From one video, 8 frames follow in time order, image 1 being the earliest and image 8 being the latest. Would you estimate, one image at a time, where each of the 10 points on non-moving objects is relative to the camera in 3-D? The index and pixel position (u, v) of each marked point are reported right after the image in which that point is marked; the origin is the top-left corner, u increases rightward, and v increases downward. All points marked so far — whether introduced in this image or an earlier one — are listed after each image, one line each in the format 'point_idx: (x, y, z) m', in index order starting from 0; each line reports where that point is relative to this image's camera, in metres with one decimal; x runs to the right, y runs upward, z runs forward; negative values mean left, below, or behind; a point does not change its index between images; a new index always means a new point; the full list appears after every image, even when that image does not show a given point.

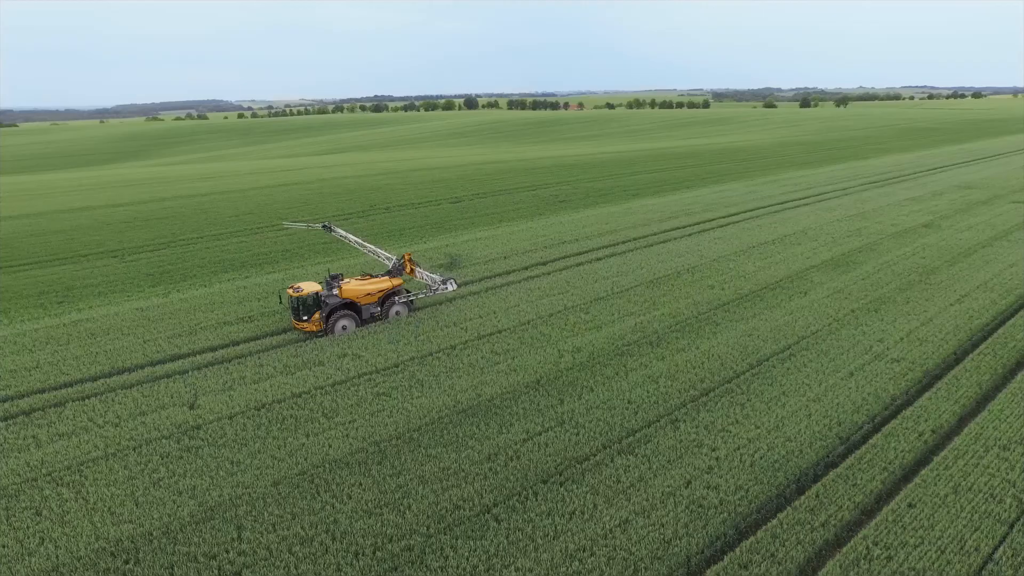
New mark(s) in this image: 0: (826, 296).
0: (+7.7, -0.2, +14.6) m
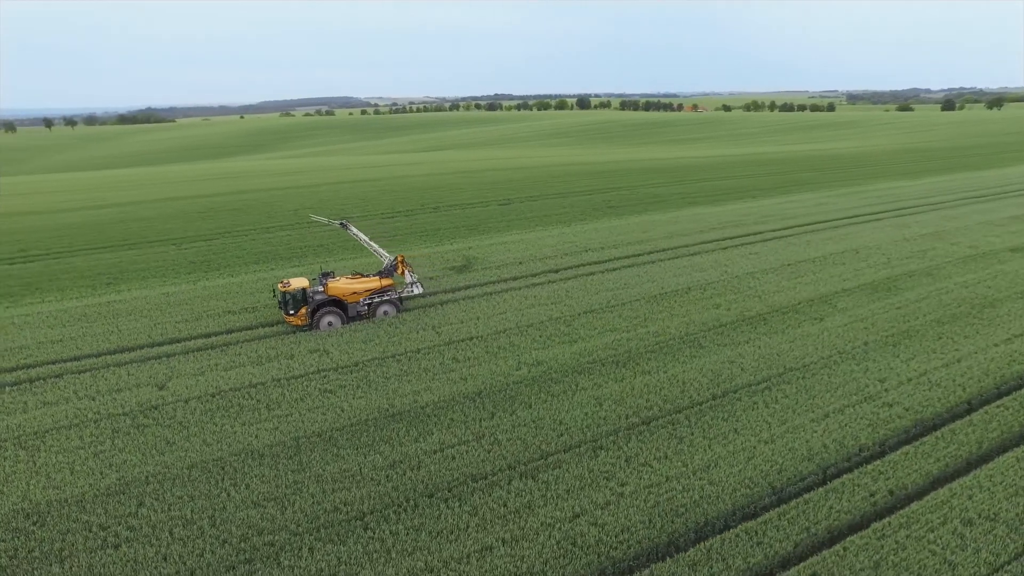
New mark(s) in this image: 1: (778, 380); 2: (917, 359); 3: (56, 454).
0: (+7.2, -0.8, +13.0) m
1: (+4.9, -1.7, +10.9) m
2: (+7.9, -1.4, +11.5) m
3: (-7.1, -2.6, +9.2) m
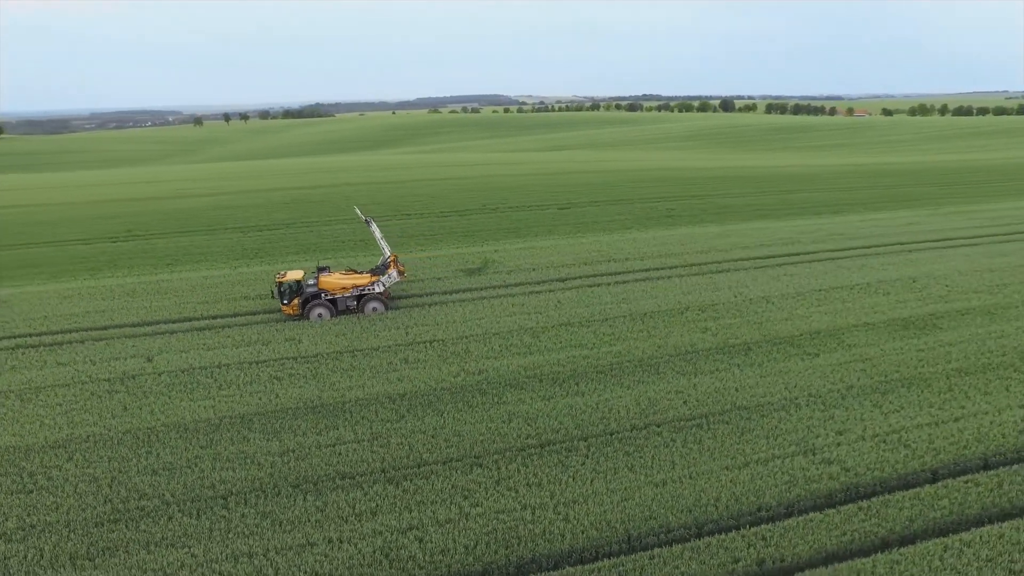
0: (+6.2, -1.5, +11.4) m
1: (+3.4, -2.2, +9.9) m
2: (+6.5, -2.1, +9.8) m
3: (-8.7, -2.2, +10.8) m
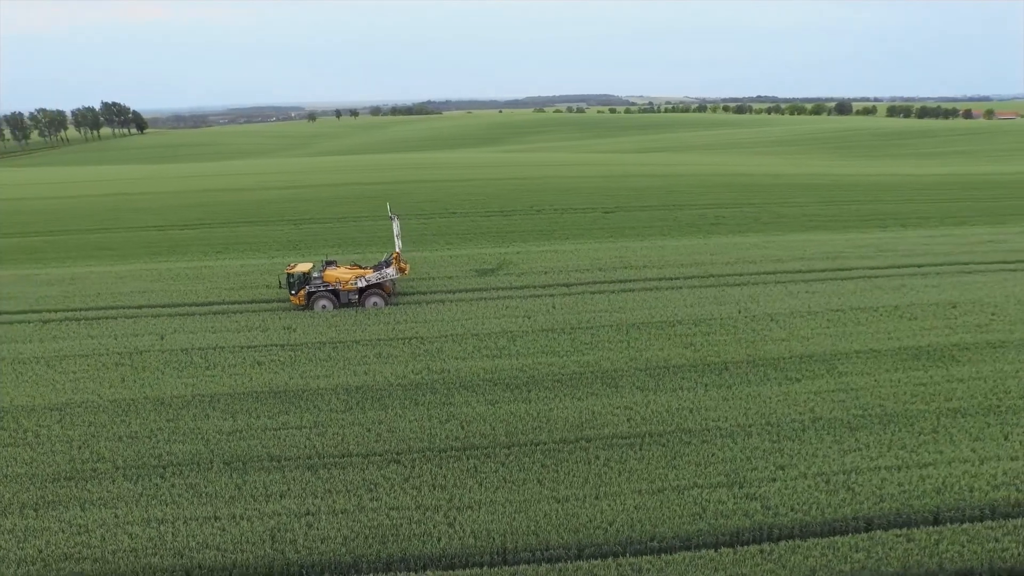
0: (+5.3, -1.9, +10.5) m
1: (+2.2, -2.4, +9.5) m
2: (+5.2, -2.5, +8.8) m
3: (-9.5, -1.8, +12.3) m
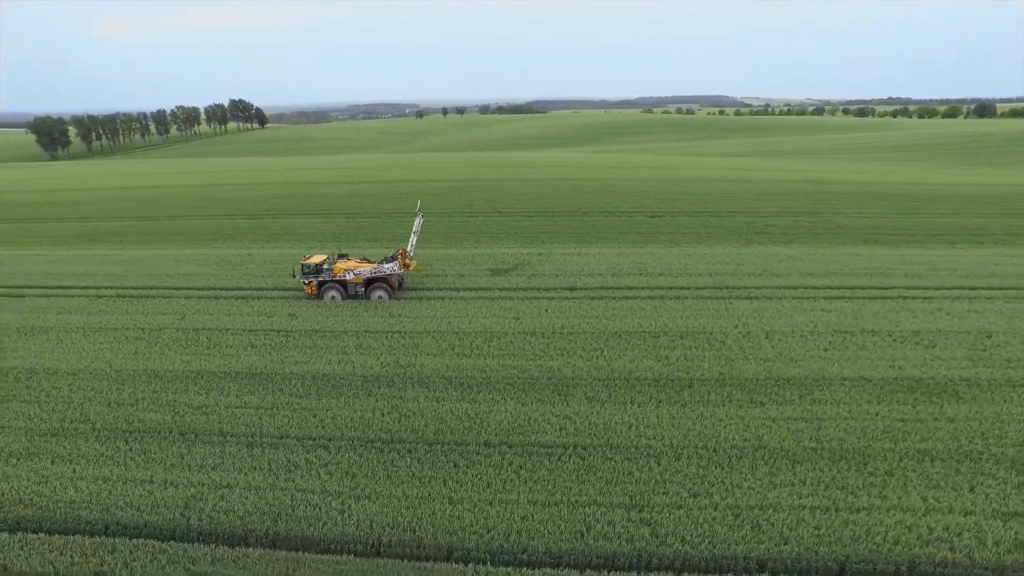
0: (+4.2, -2.2, +9.8) m
1: (+1.0, -2.5, +9.2) m
2: (+3.9, -2.8, +8.1) m
3: (-10.1, -1.3, +14.0) m
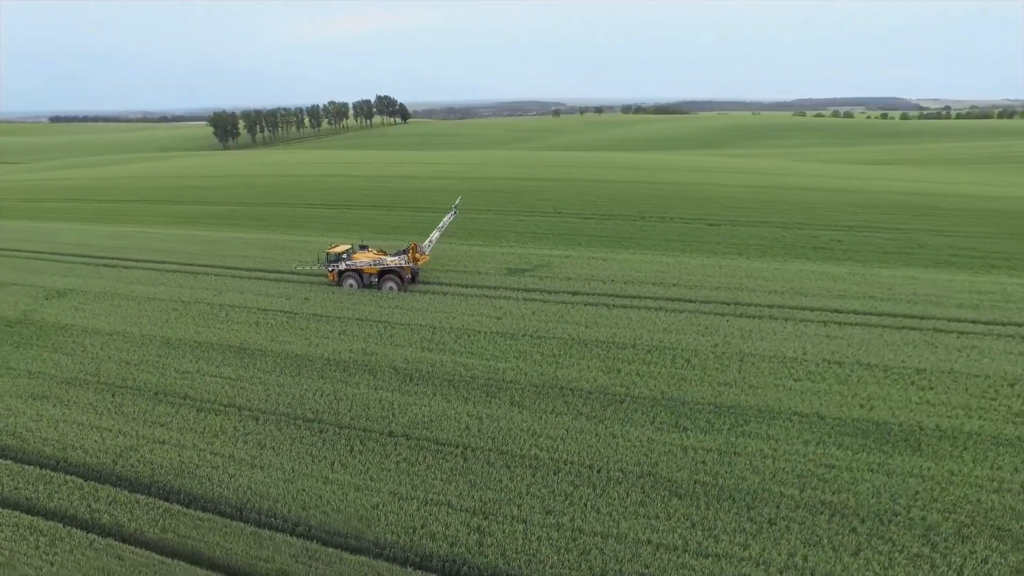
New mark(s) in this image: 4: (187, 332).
0: (+2.6, -2.4, +9.1) m
1: (-0.7, -2.6, +9.3) m
2: (+1.8, -3.0, +7.6) m
3: (-10.4, -0.6, +16.3) m
4: (-8.0, -1.1, +14.6) m
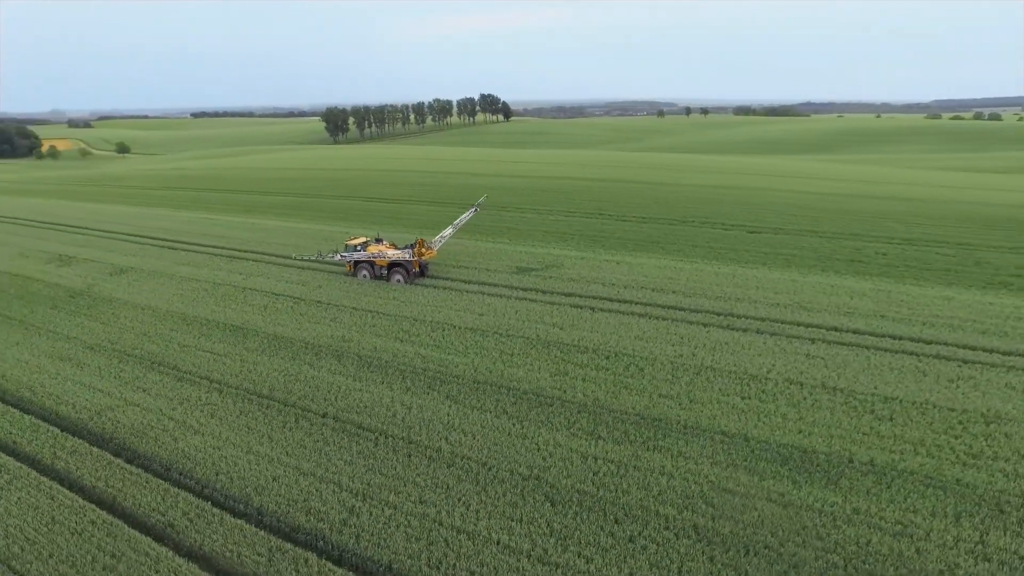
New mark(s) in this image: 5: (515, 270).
0: (+1.1, -2.5, +9.0) m
1: (-2.1, -2.4, +9.7) m
2: (+0.1, -3.0, +7.6) m
3: (-10.4, 0.0, +18.2) m
4: (-8.4, -0.6, +16.1) m
5: (+0.1, +0.6, +18.8) m
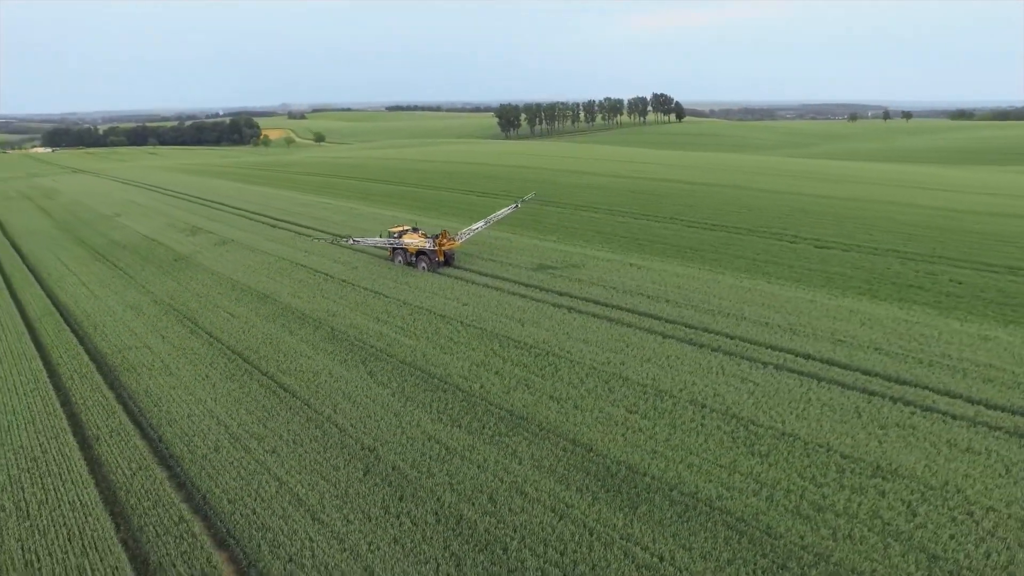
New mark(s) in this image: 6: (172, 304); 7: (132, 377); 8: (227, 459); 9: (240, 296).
0: (-1.2, -2.4, +9.4) m
1: (-4.1, -2.0, +11.0) m
2: (-2.6, -2.8, +8.4) m
3: (-9.5, +1.1, +21.4) m
4: (-8.2, +0.3, +18.9) m
5: (+0.8, +0.7, +19.1) m
6: (-9.7, -0.5, +16.8) m
7: (-7.9, -1.9, +12.2) m
8: (-4.3, -2.7, +9.0) m
9: (-7.9, -0.2, +17.1) m
